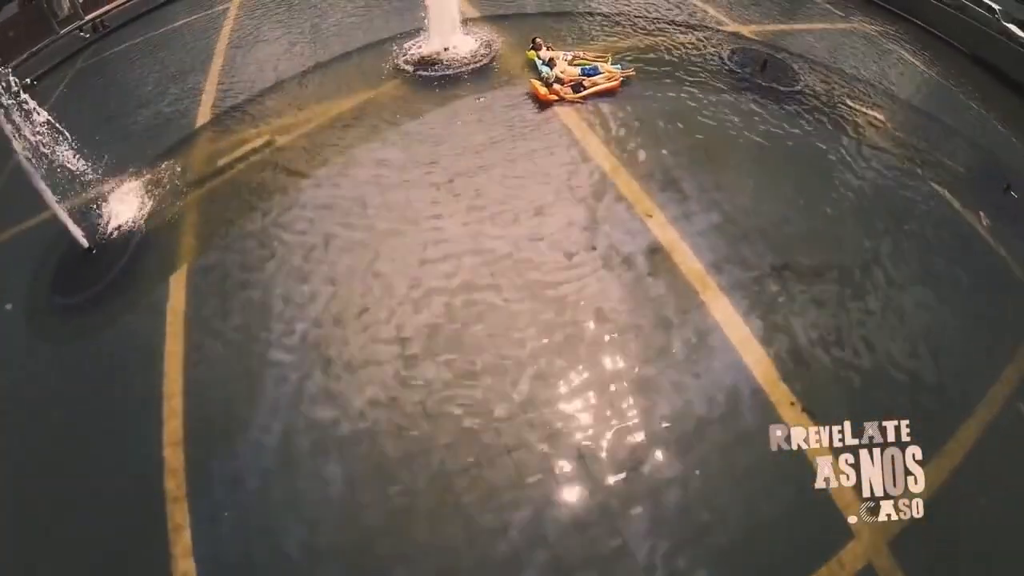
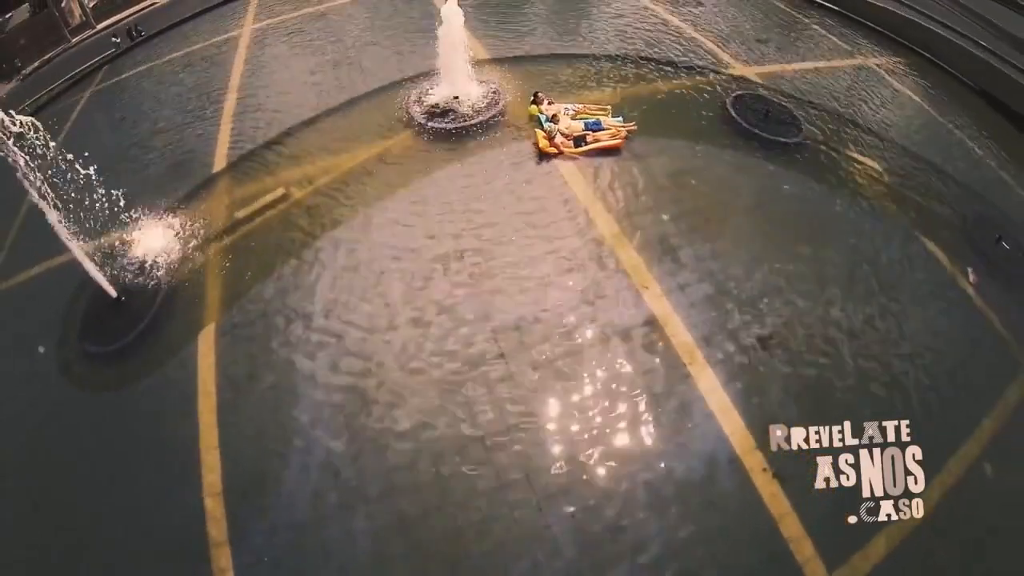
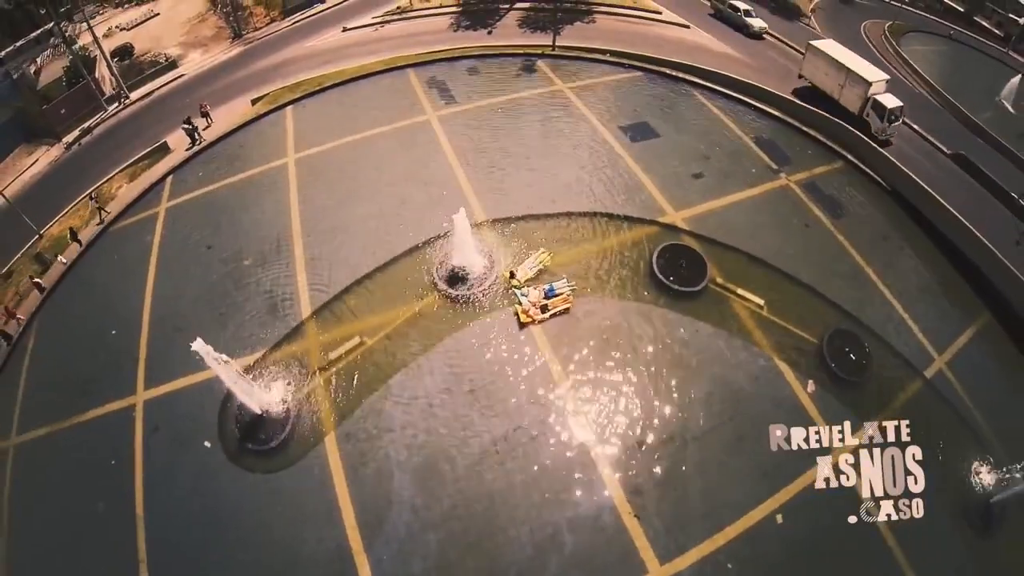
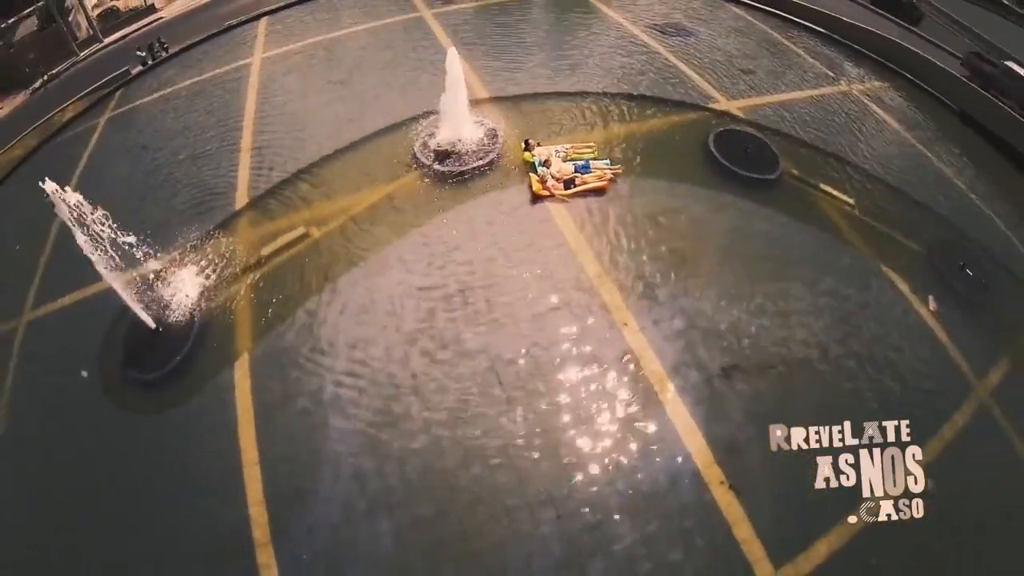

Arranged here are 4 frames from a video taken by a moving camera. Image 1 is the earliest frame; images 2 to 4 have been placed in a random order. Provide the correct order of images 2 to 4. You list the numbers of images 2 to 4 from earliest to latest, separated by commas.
2, 4, 3
